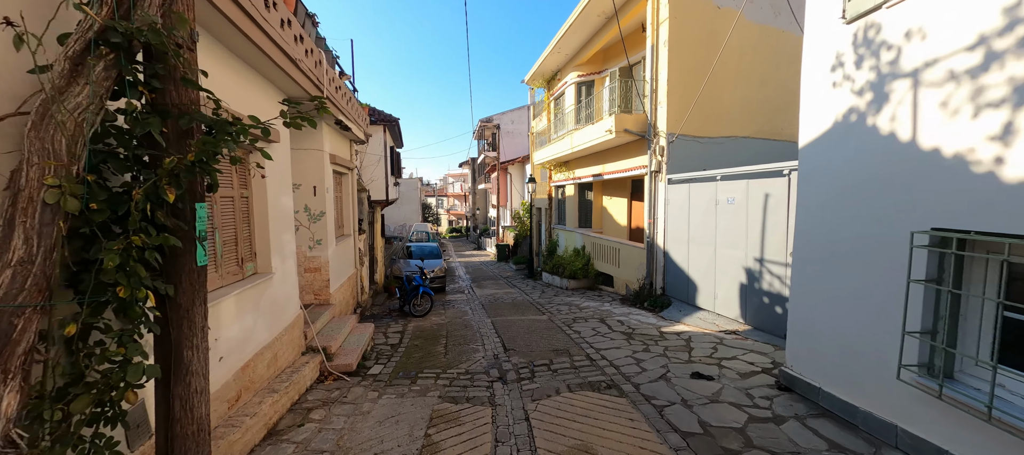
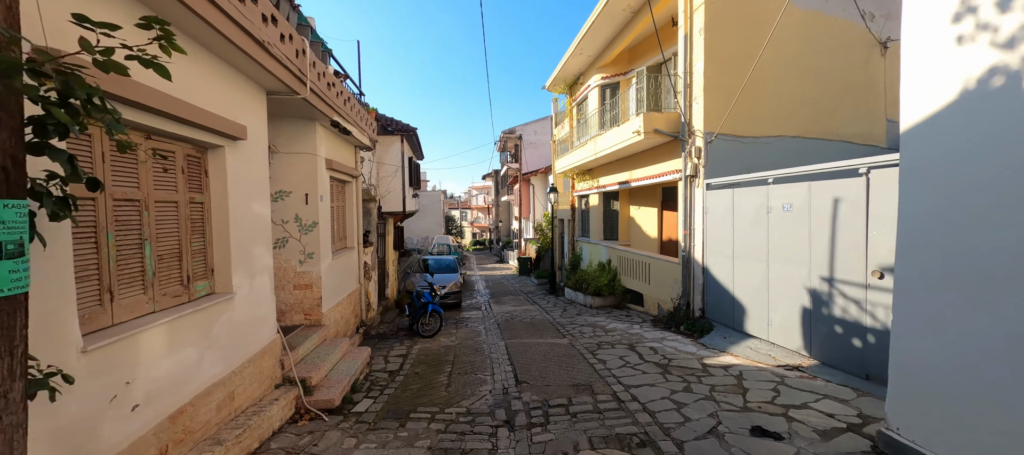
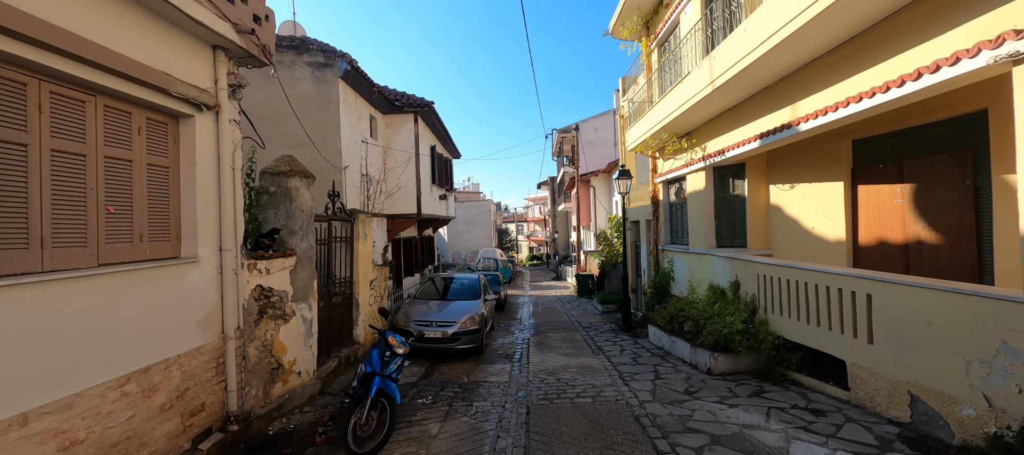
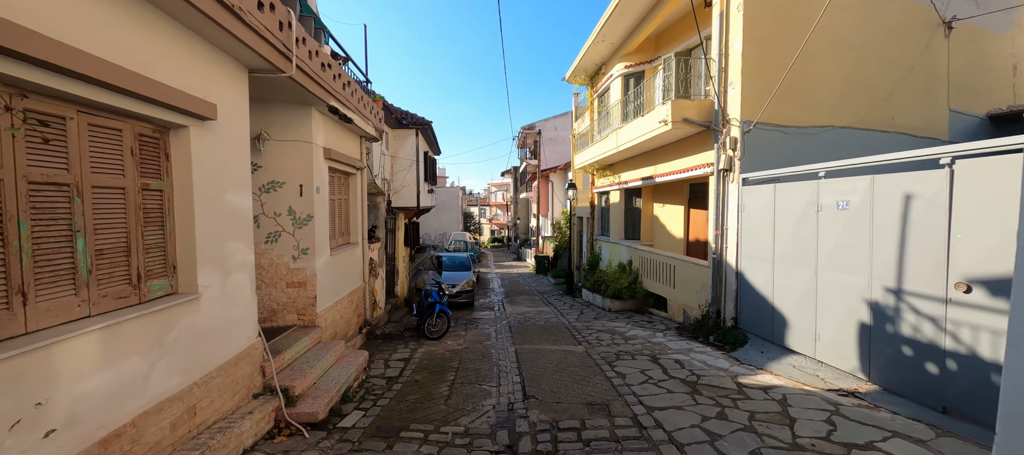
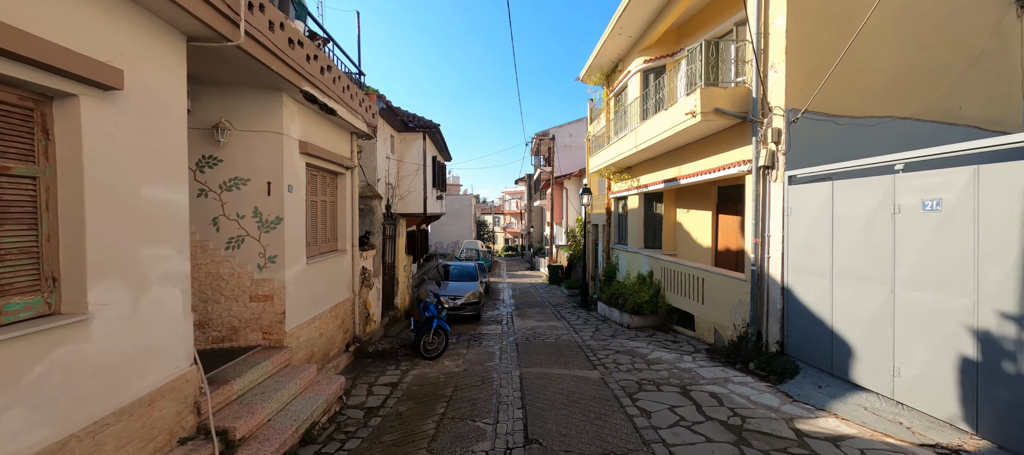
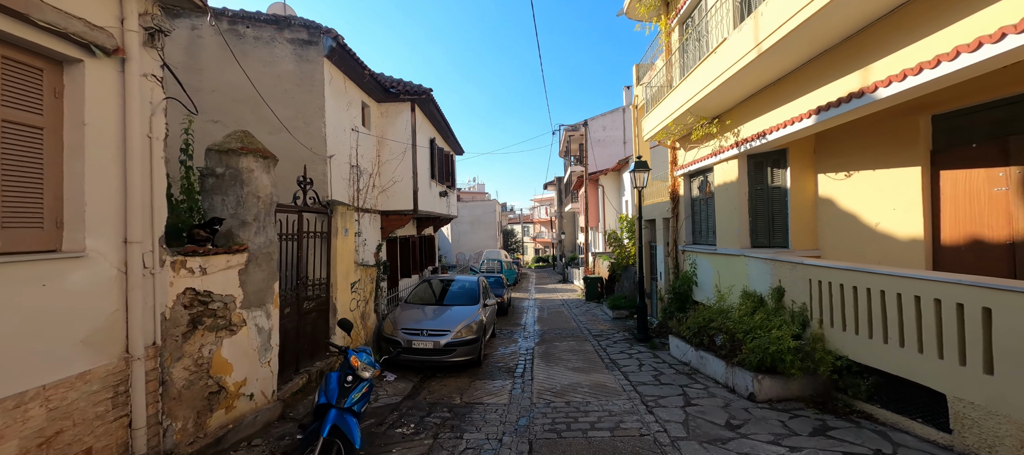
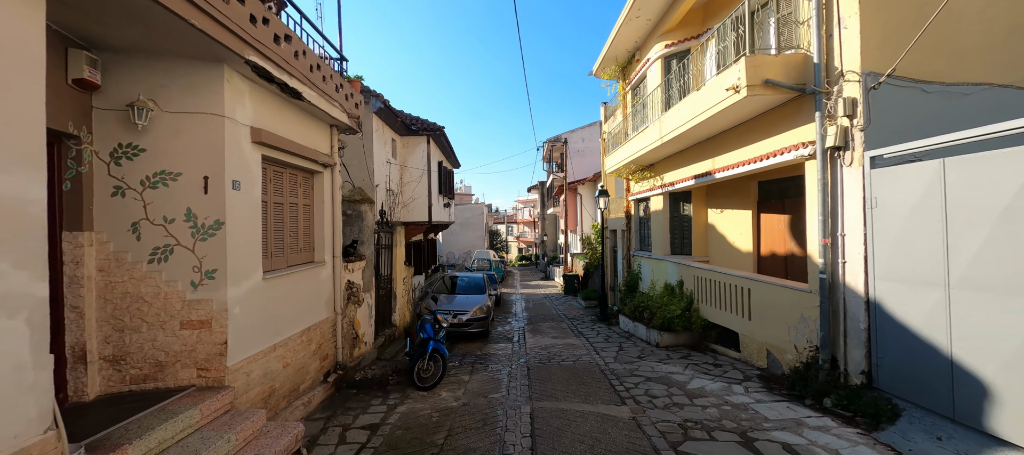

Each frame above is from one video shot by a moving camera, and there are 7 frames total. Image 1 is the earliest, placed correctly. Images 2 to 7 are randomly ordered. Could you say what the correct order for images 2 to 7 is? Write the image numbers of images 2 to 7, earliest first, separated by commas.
2, 4, 5, 7, 3, 6
